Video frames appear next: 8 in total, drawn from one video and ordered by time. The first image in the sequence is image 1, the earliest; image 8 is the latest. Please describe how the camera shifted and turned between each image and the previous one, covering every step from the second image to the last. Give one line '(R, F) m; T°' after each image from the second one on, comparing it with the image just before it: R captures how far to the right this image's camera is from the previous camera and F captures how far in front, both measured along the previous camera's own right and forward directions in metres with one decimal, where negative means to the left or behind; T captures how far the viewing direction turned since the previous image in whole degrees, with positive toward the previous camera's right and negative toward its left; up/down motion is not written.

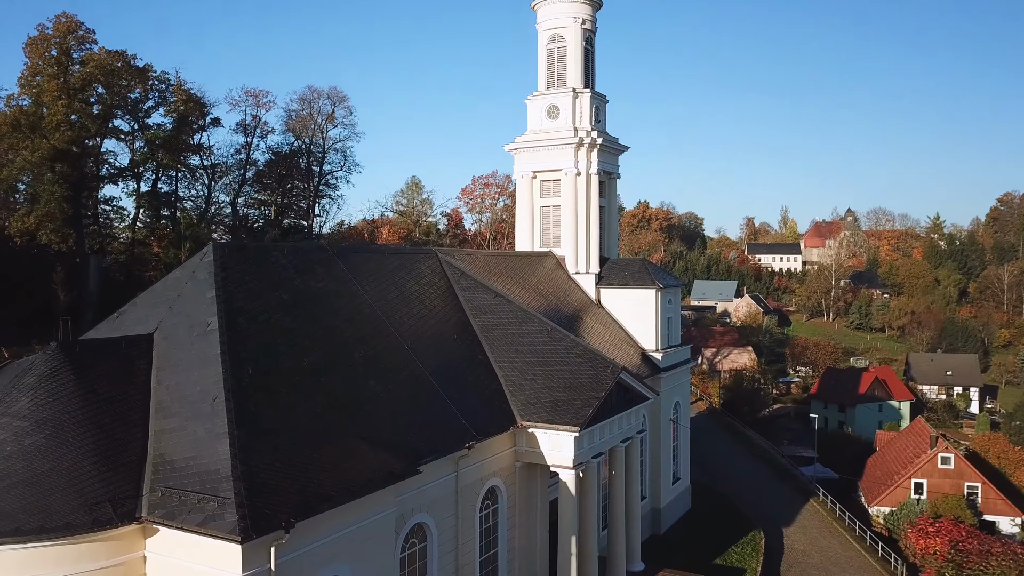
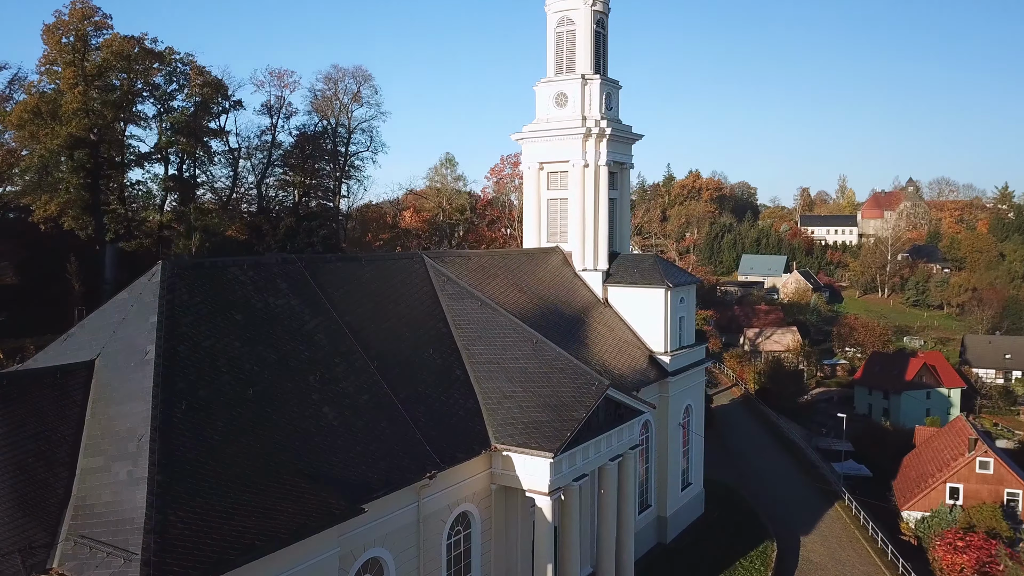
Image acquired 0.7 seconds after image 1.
(+1.7, +1.1) m; -4°
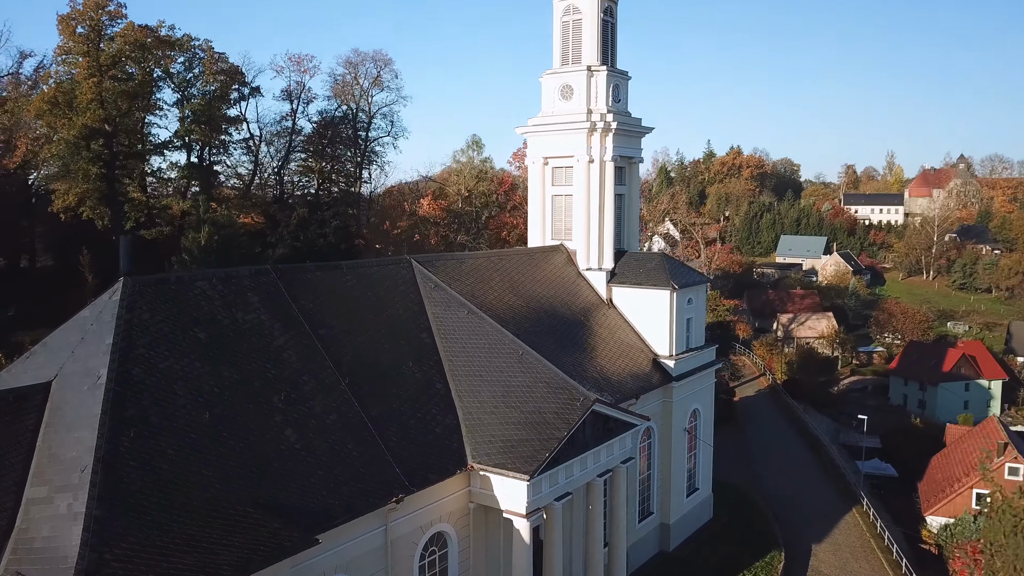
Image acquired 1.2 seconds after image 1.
(+1.3, +0.7) m; -3°
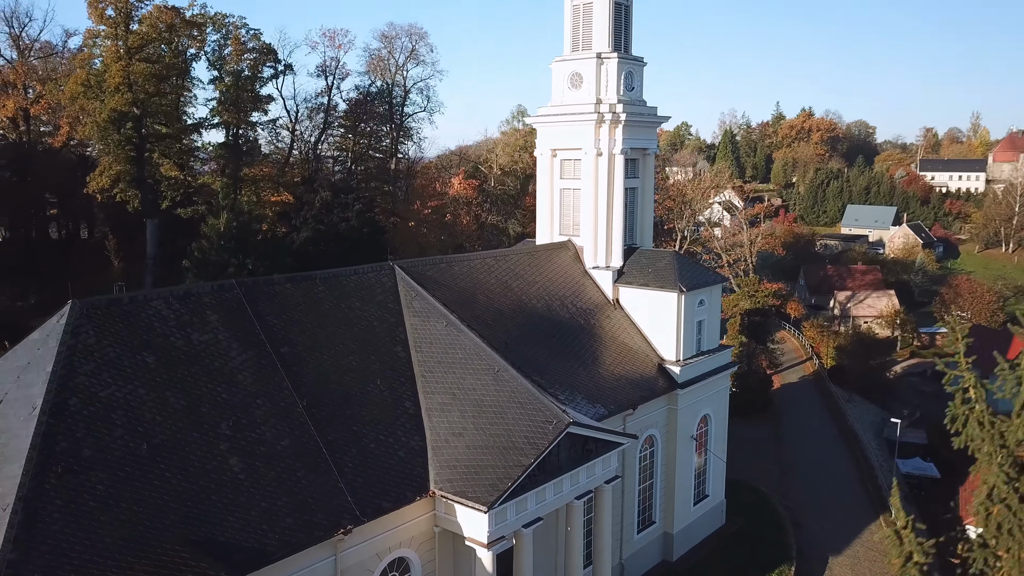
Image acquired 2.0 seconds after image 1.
(+2.0, +0.9) m; -5°
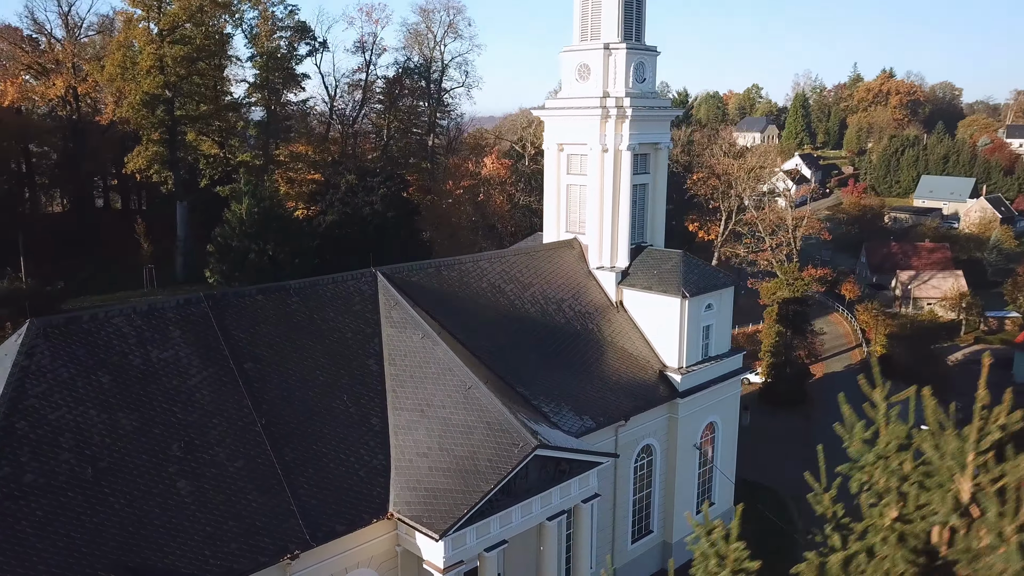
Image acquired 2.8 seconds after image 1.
(+2.0, +0.7) m; -5°
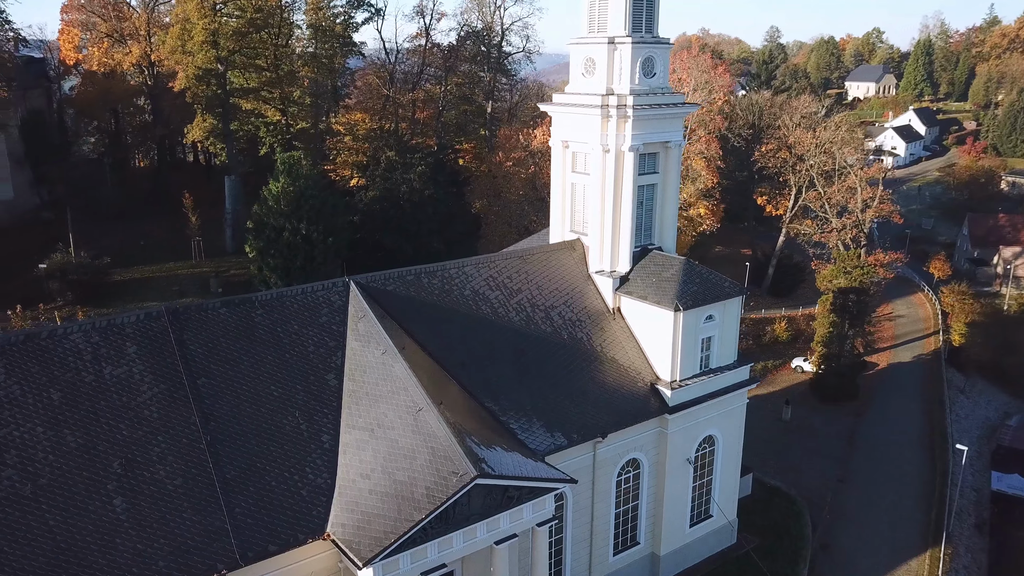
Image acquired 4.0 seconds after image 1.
(+3.2, +0.6) m; -7°
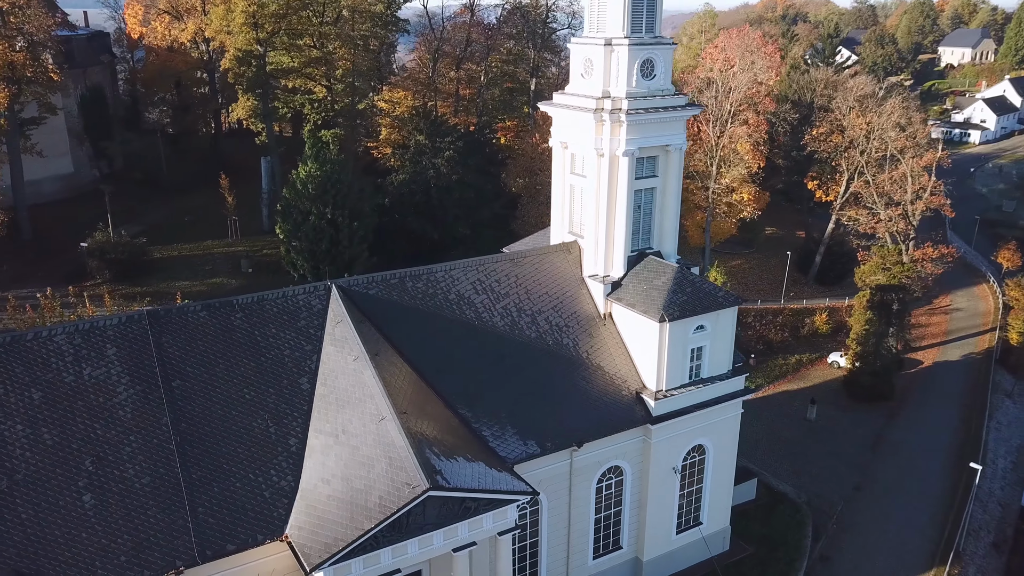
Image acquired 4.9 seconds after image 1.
(+2.5, +0.1) m; -6°
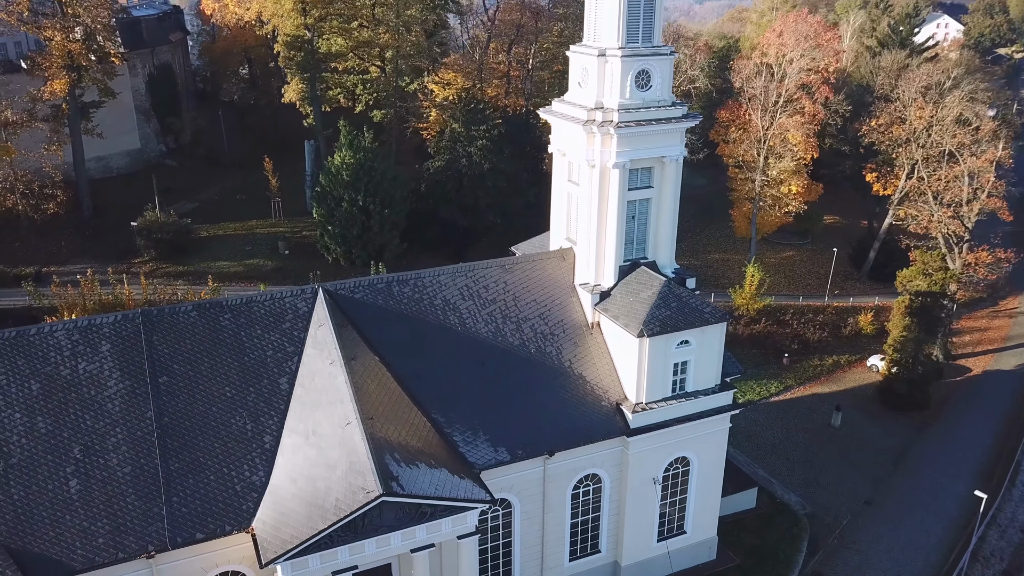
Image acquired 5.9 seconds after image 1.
(+2.8, -0.2) m; -6°
